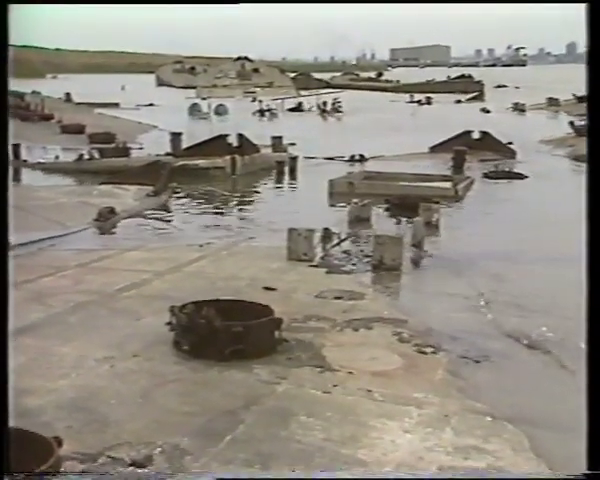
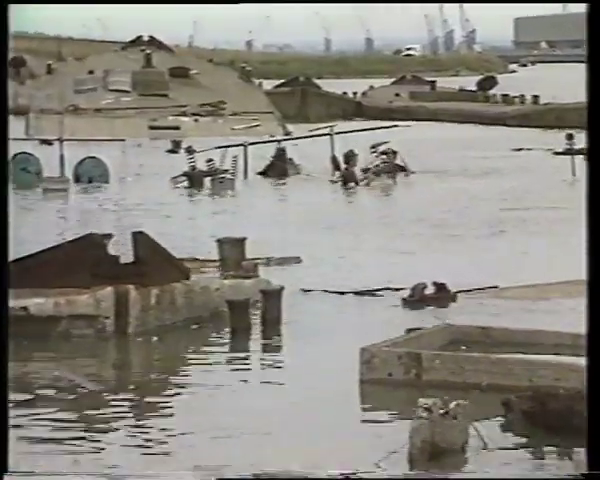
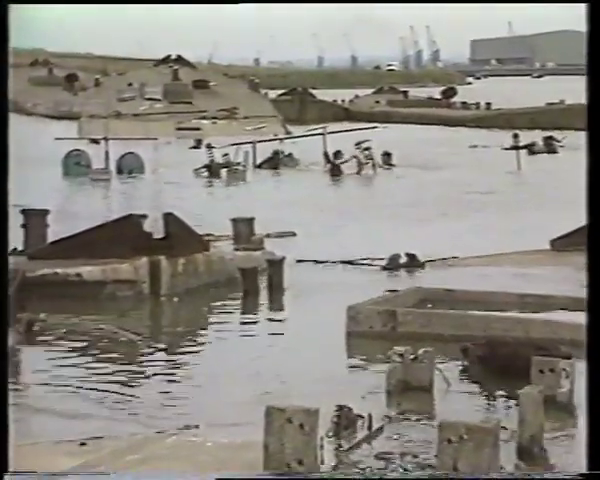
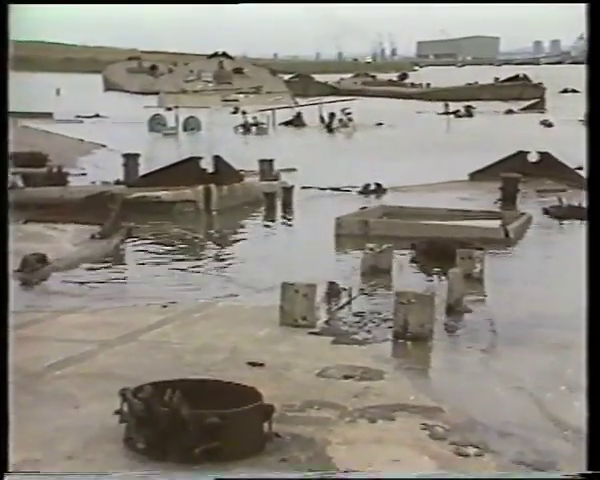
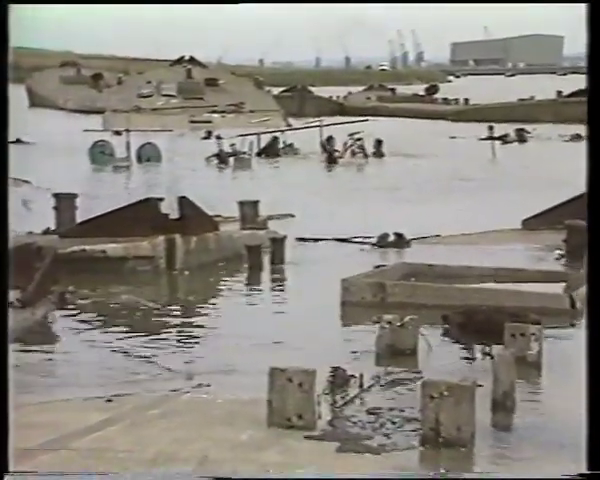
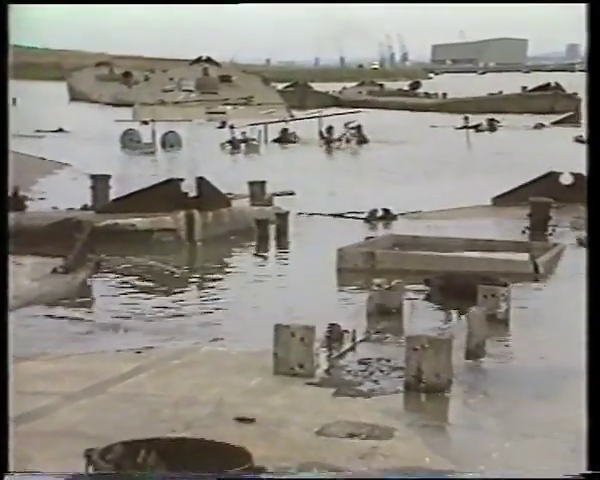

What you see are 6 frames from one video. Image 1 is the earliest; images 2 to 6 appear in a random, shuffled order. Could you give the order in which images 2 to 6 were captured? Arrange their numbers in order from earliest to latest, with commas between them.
4, 6, 5, 3, 2
